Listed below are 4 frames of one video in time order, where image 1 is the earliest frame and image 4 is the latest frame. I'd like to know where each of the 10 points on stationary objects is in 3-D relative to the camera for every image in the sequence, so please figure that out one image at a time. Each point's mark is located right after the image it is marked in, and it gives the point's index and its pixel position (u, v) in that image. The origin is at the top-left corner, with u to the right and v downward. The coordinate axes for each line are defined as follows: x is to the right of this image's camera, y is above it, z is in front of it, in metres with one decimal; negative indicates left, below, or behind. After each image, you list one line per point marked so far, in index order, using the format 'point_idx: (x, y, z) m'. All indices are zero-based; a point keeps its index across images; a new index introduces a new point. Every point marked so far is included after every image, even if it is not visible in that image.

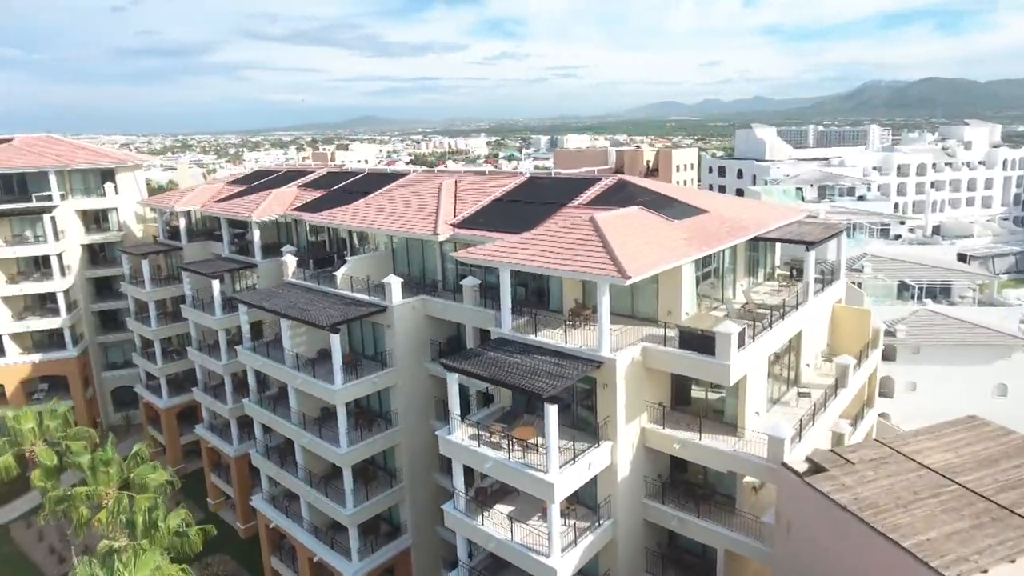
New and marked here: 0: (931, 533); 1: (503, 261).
0: (+7.2, -4.2, +11.4) m
1: (-0.2, +0.7, +17.6) m
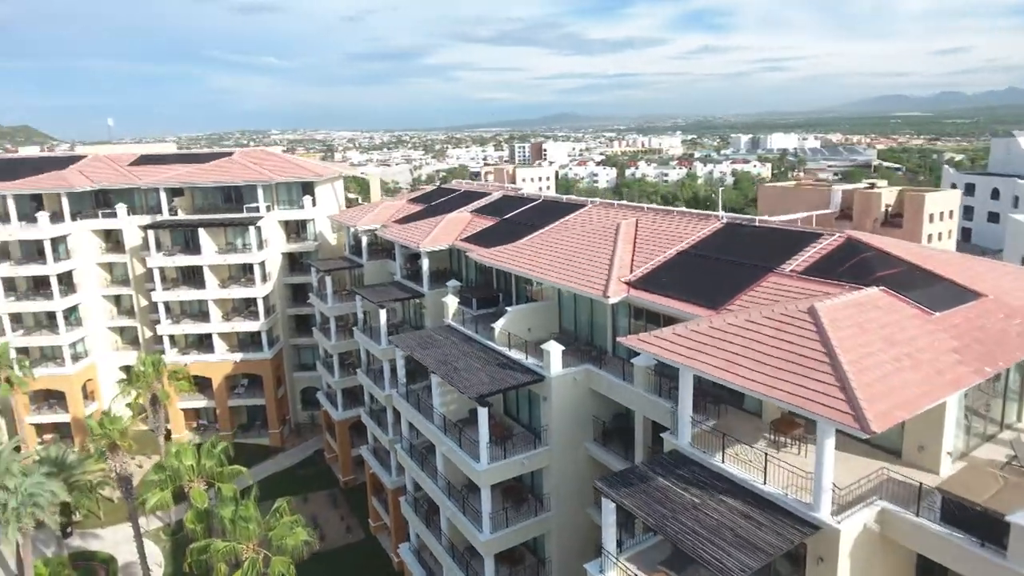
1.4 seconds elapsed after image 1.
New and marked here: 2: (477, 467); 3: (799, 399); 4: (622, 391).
0: (+8.7, -6.8, +5.7) m
1: (+3.6, -1.5, +13.6) m
2: (-1.0, -5.1, +19.2) m
3: (+5.0, -1.9, +11.5) m
4: (+3.0, -2.8, +18.2) m
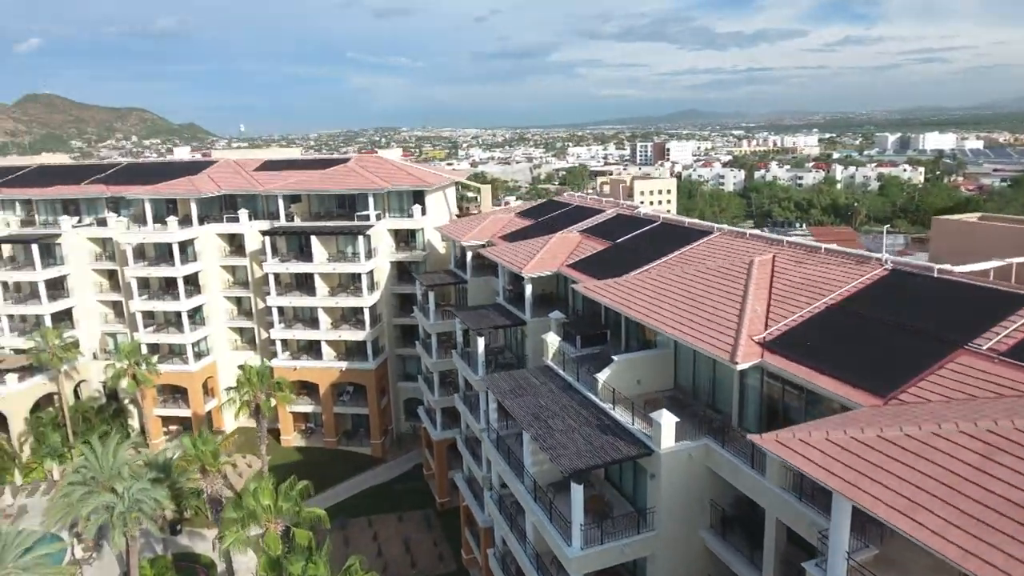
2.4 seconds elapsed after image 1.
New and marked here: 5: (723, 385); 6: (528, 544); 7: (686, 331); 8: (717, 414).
0: (+8.6, -8.5, +1.5) m
1: (+5.1, -3.0, +10.1) m
2: (+1.4, -6.5, +16.4) m
3: (+6.1, -3.4, +7.9) m
4: (+5.3, -4.3, +14.7) m
5: (+5.6, -2.6, +17.8) m
6: (+0.4, -7.5, +19.6) m
7: (+4.6, -1.1, +17.8) m
8: (+5.4, -3.3, +17.8) m
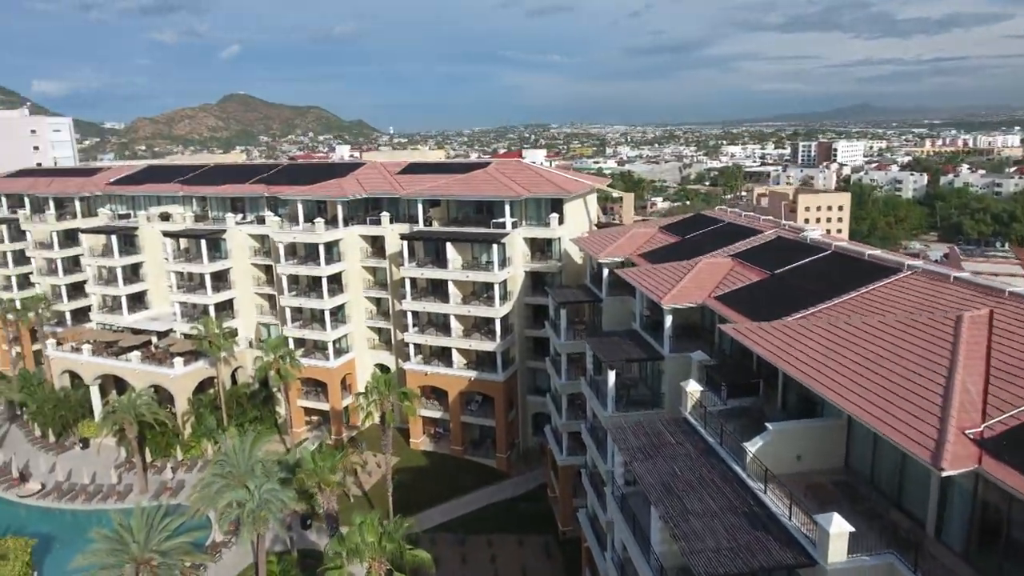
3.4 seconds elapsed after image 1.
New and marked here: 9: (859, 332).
0: (+7.6, -10.1, -2.6) m
1: (+6.3, -4.4, +6.5) m
2: (+3.8, -7.7, +13.5) m
3: (+6.8, -4.9, +4.1) m
4: (+7.3, -5.7, +11.0) m
5: (+8.4, -4.0, +13.9) m
6: (+3.5, -8.7, +16.8) m
7: (+7.5, -2.5, +14.1) m
8: (+8.2, -4.7, +13.9) m
9: (+9.0, -1.1, +17.3) m
